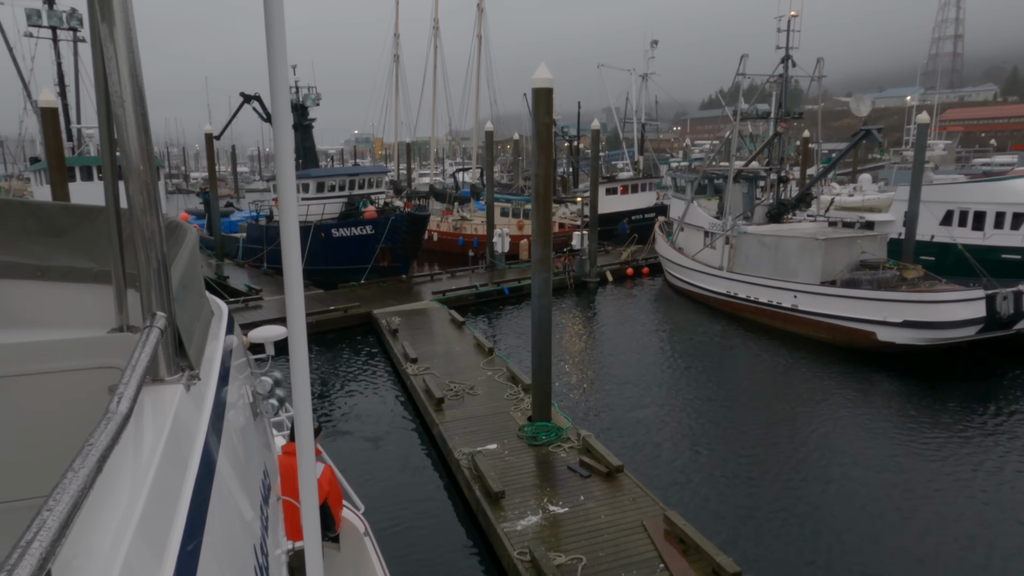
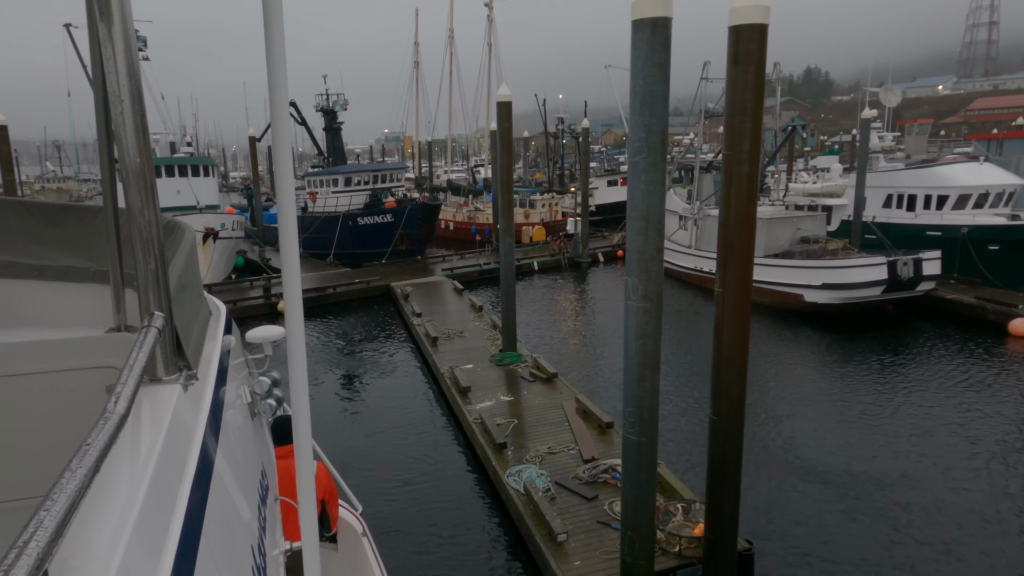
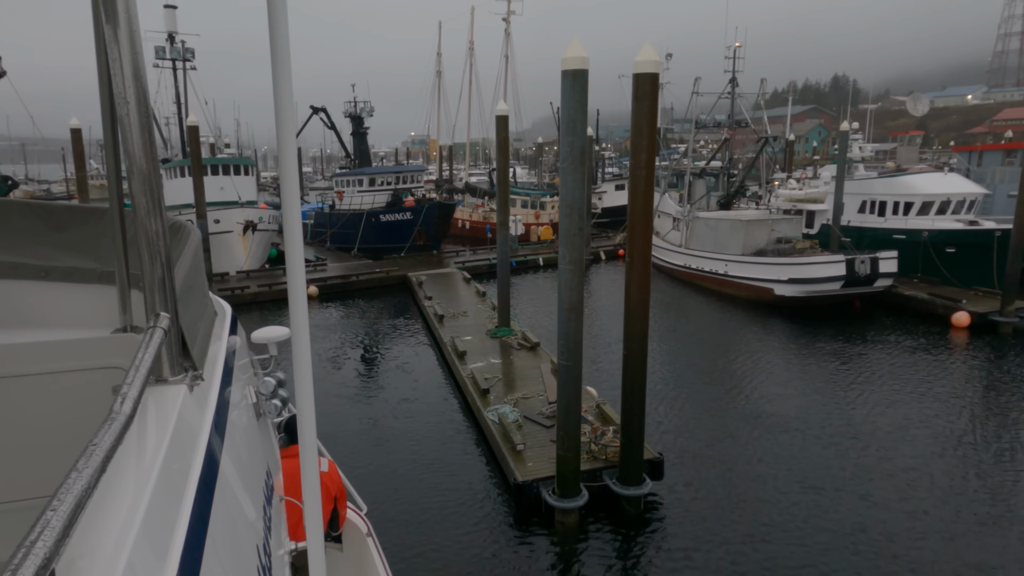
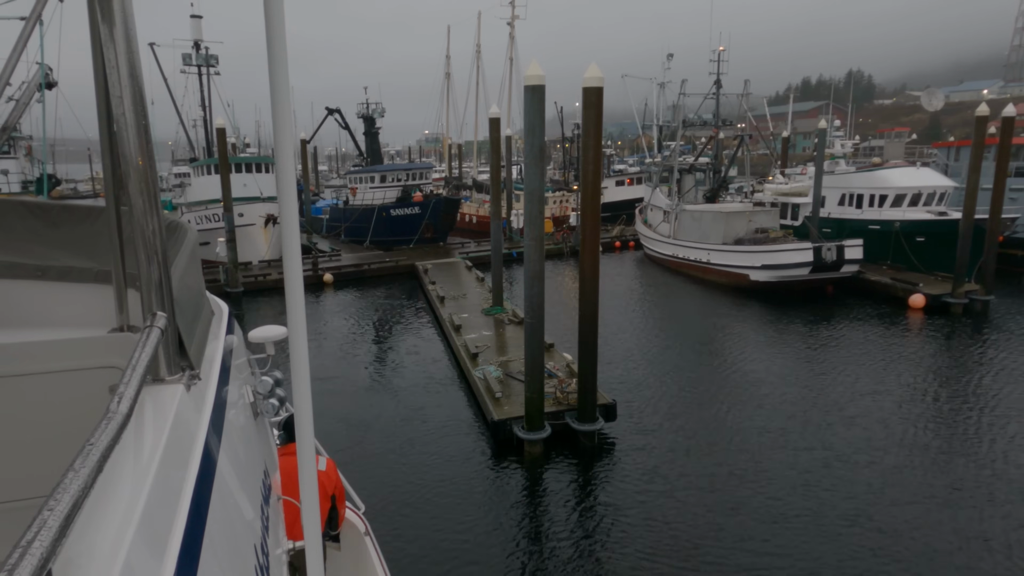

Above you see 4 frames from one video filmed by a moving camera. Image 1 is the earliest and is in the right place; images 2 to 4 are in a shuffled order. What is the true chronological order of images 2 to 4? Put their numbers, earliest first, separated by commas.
2, 3, 4
